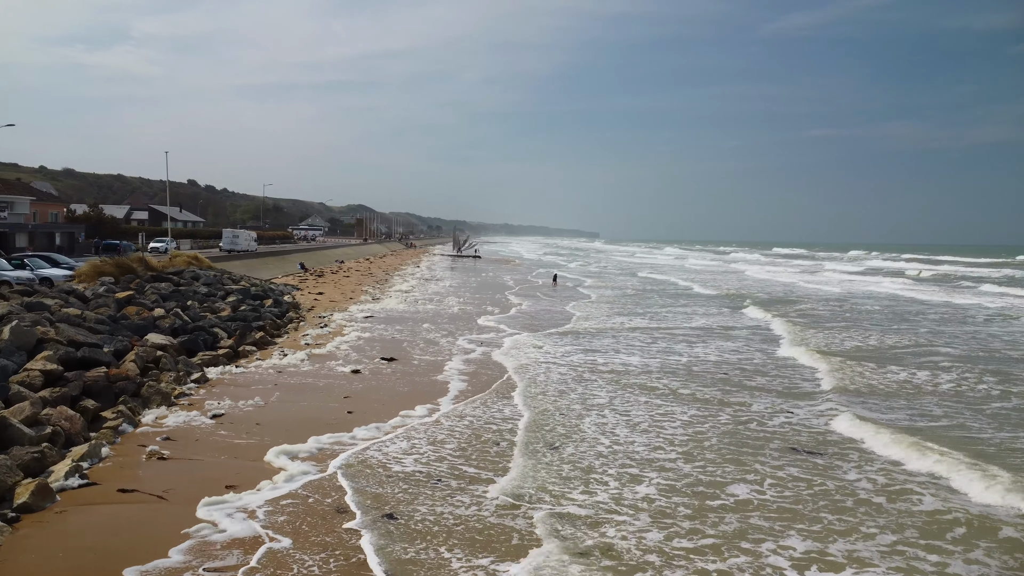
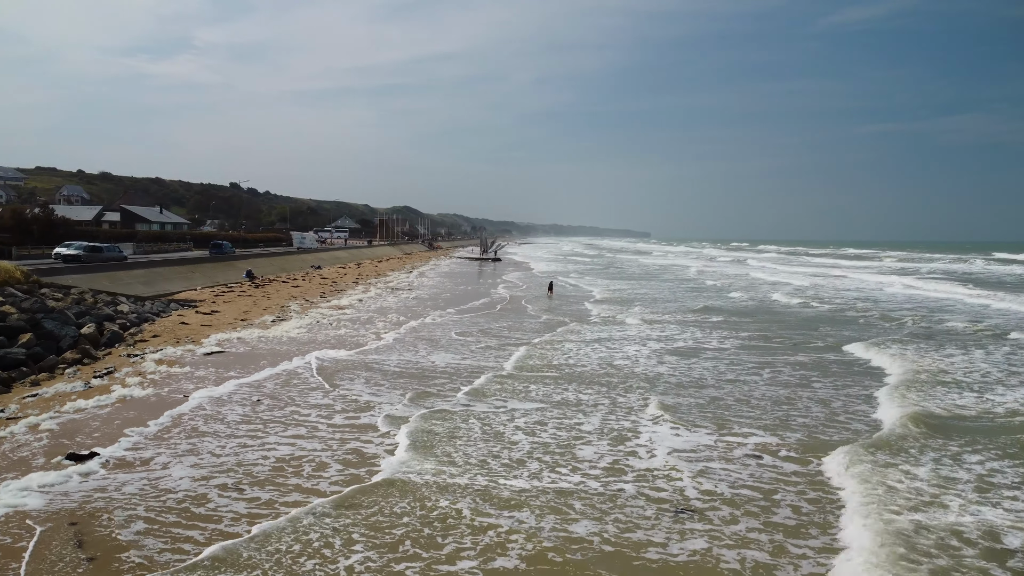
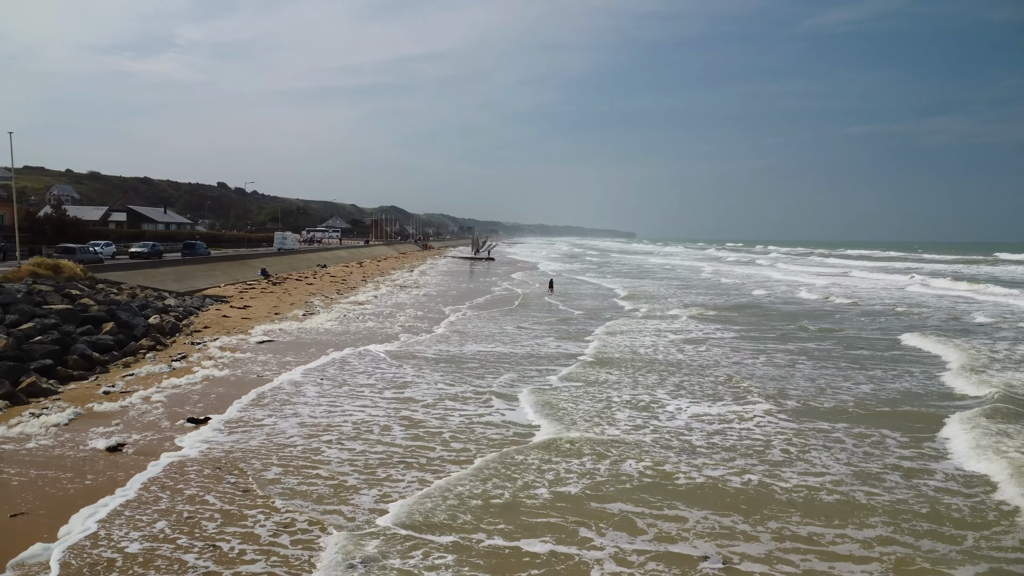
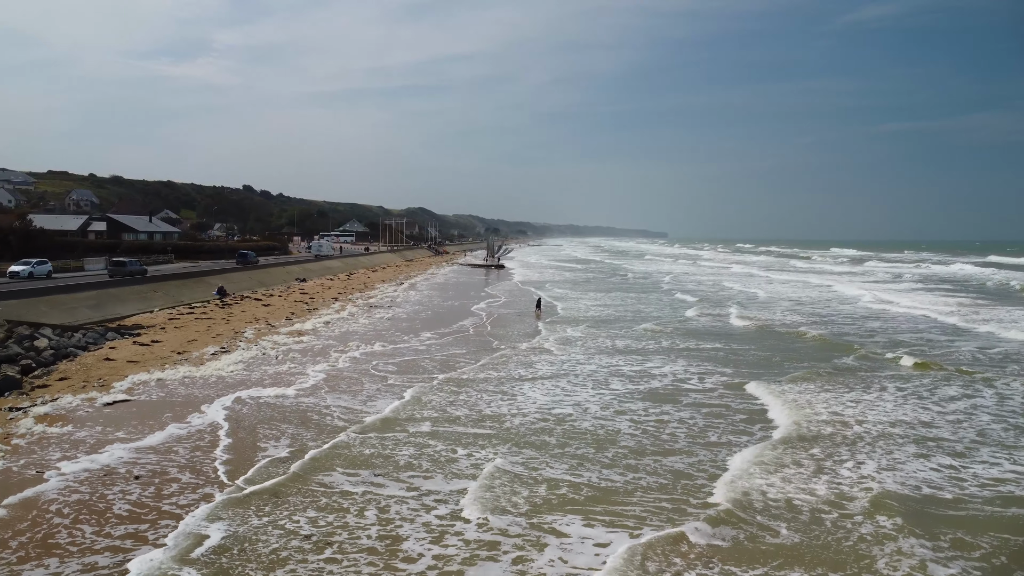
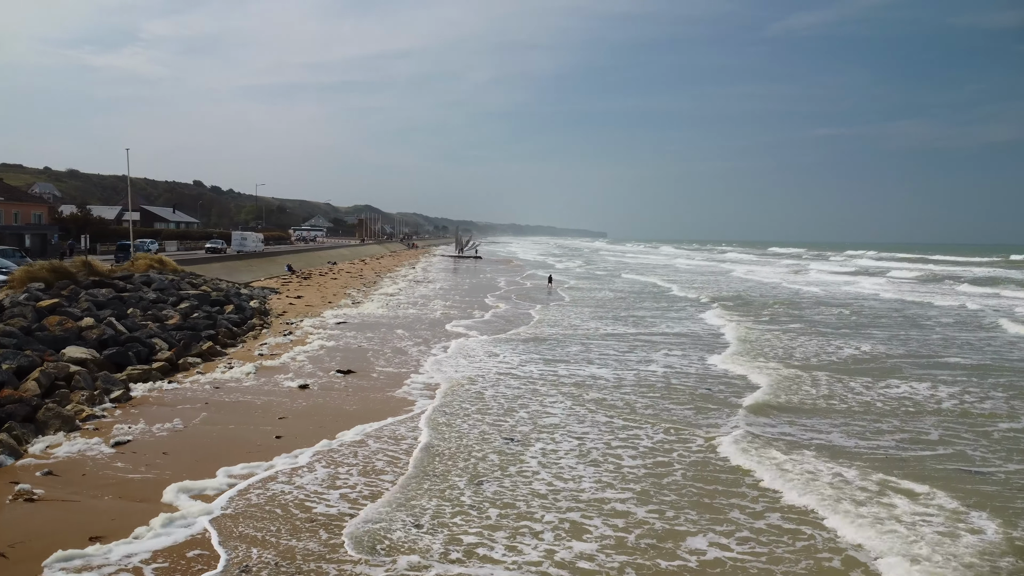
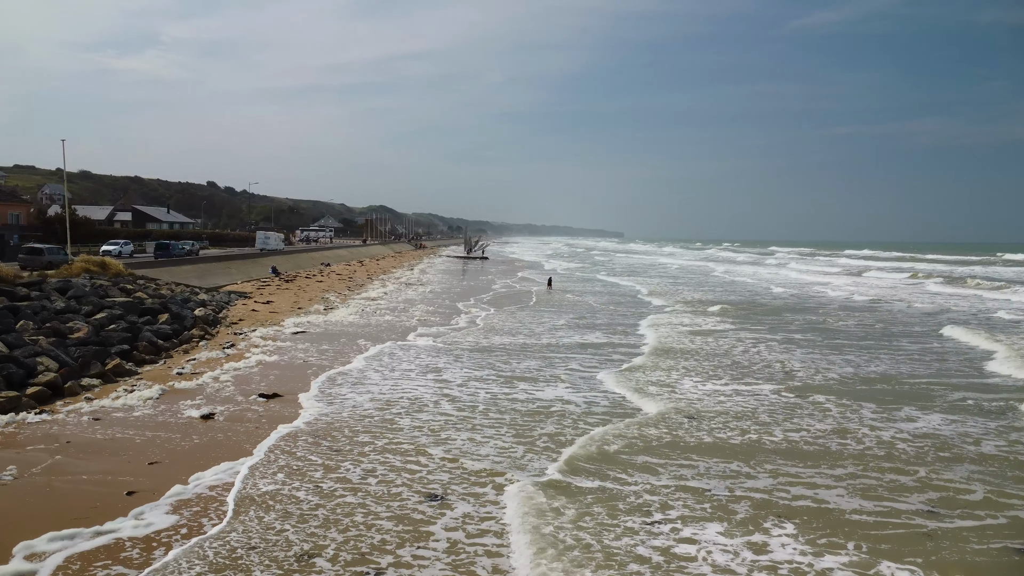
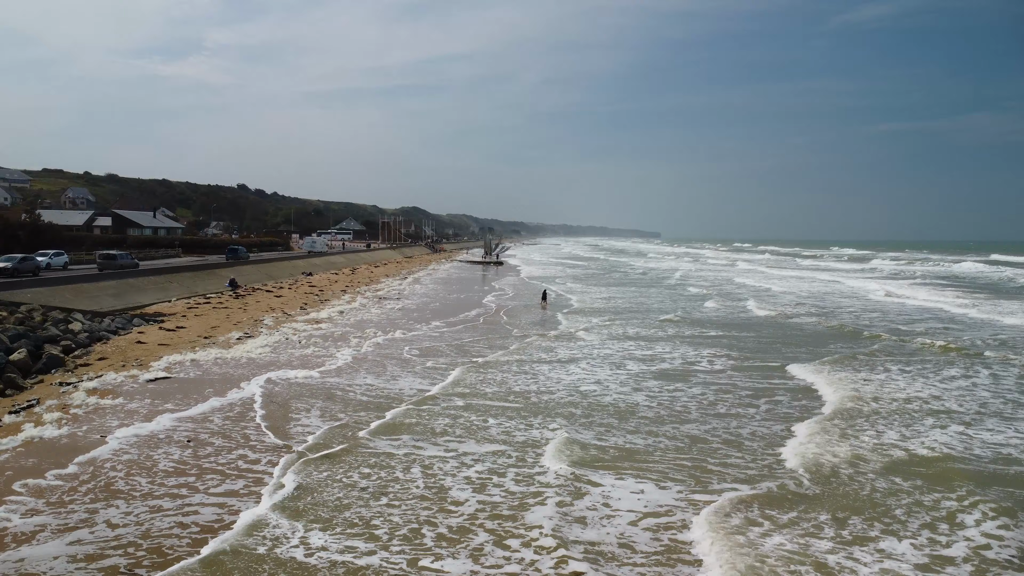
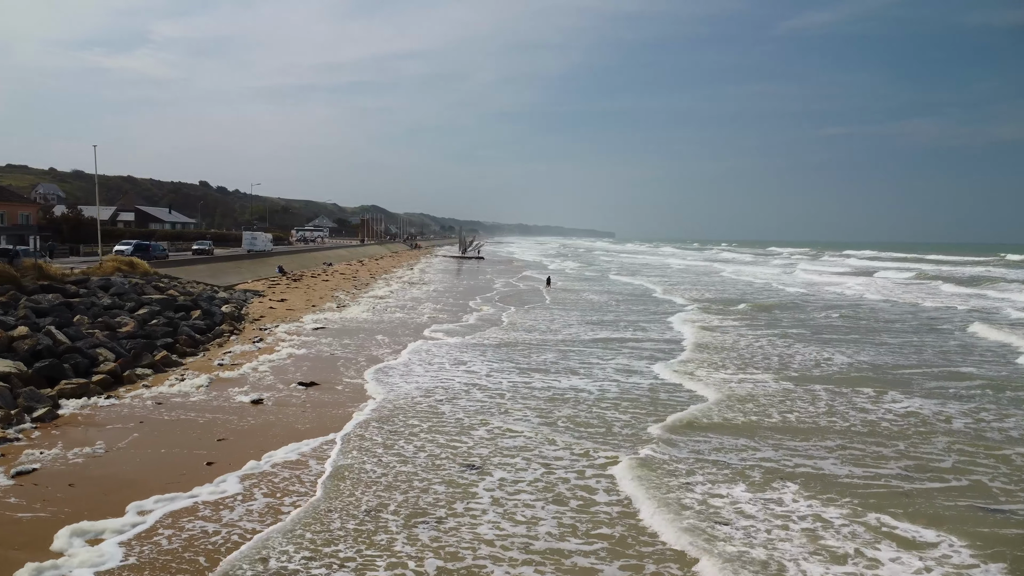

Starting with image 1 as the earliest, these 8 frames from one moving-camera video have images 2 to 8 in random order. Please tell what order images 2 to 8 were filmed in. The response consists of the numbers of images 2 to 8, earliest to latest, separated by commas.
5, 8, 6, 3, 2, 7, 4
